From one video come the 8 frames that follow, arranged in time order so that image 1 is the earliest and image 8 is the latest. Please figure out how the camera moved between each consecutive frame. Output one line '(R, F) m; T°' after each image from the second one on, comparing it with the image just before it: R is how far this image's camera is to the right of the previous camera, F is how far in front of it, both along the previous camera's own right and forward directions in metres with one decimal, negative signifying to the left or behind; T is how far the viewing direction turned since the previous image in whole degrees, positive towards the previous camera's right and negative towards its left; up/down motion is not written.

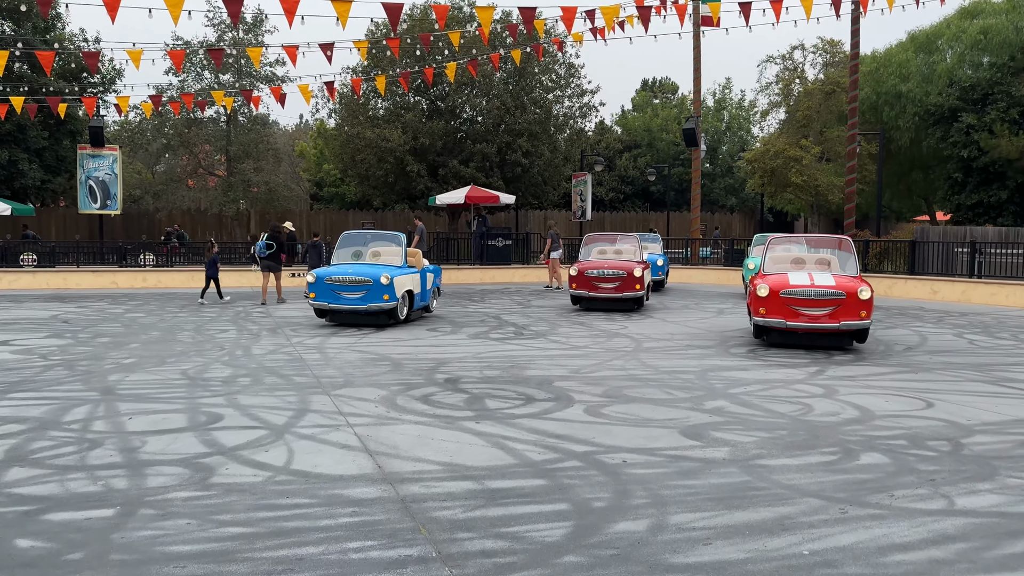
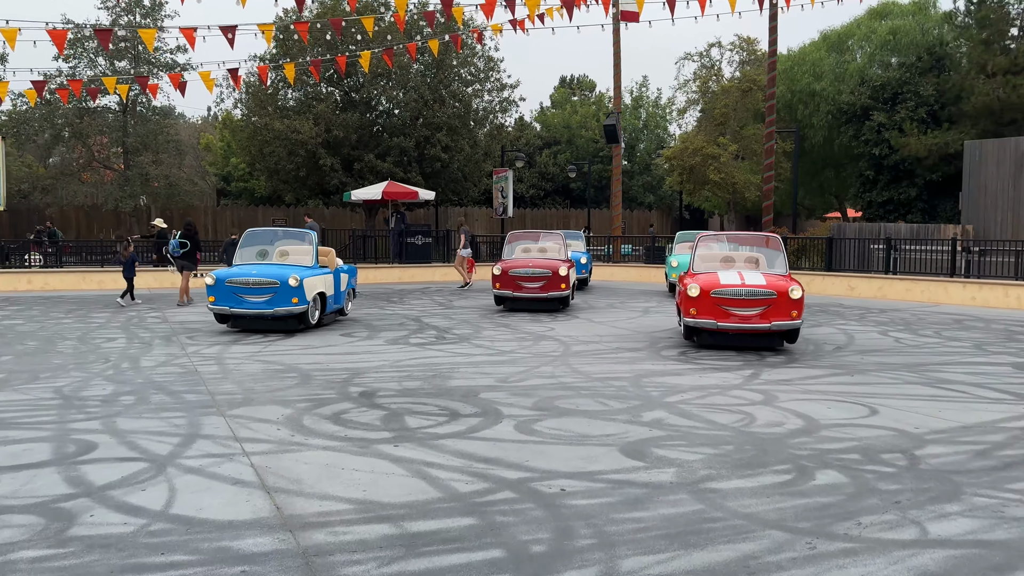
(0.0, +0.8) m; +5°
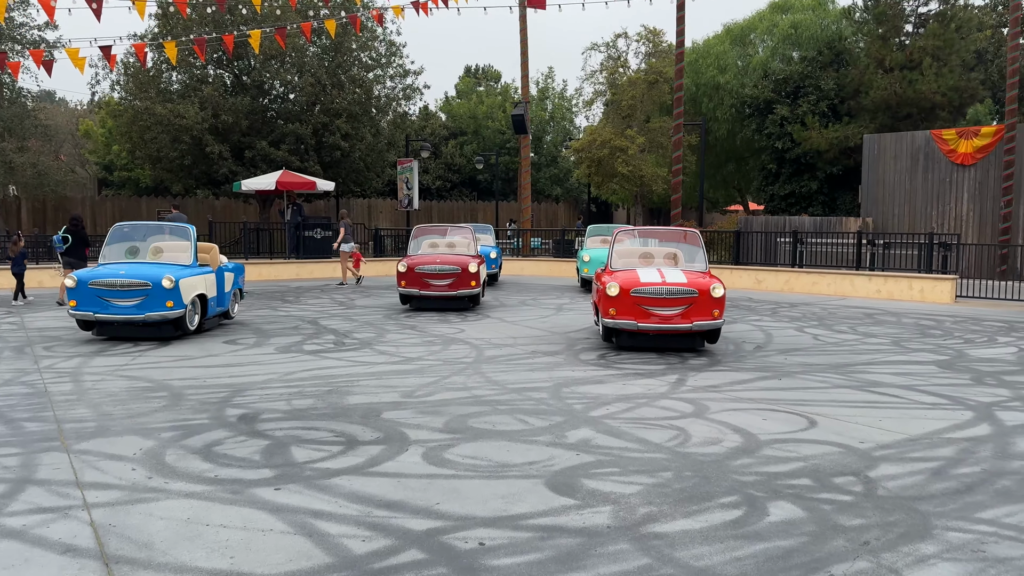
(0.0, +1.0) m; +6°
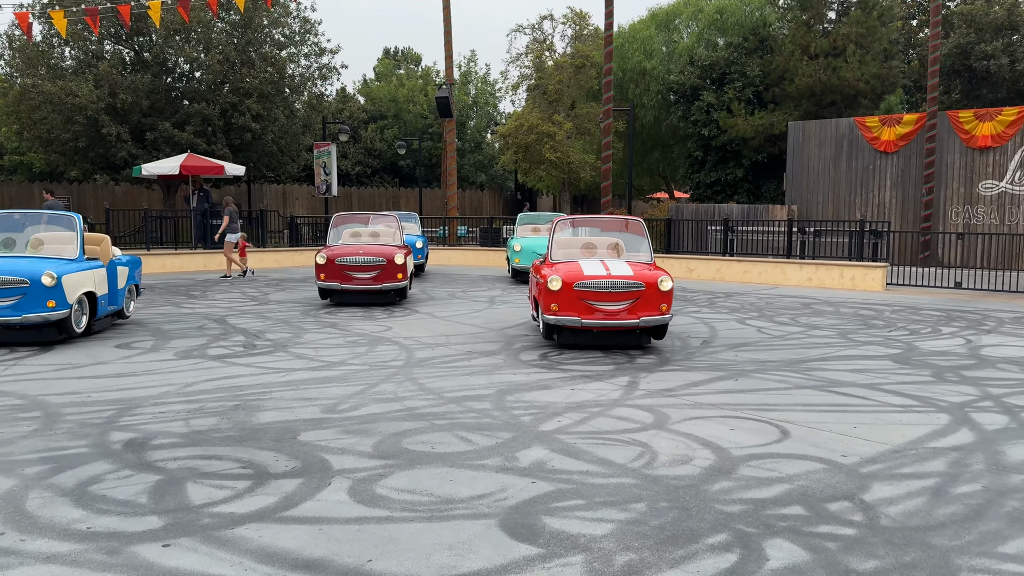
(-0.1, +1.0) m; +5°
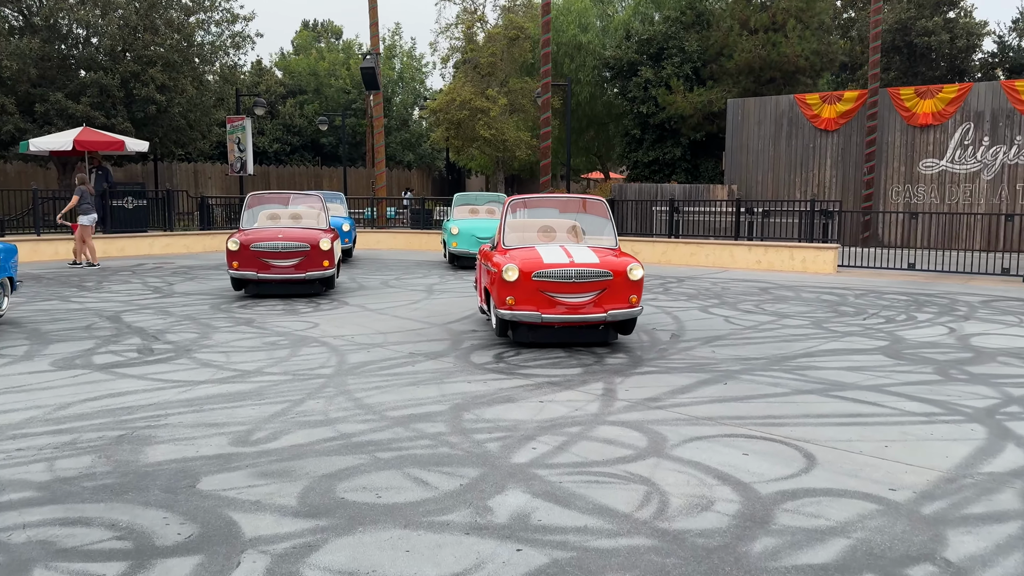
(-0.2, +1.4) m; +5°
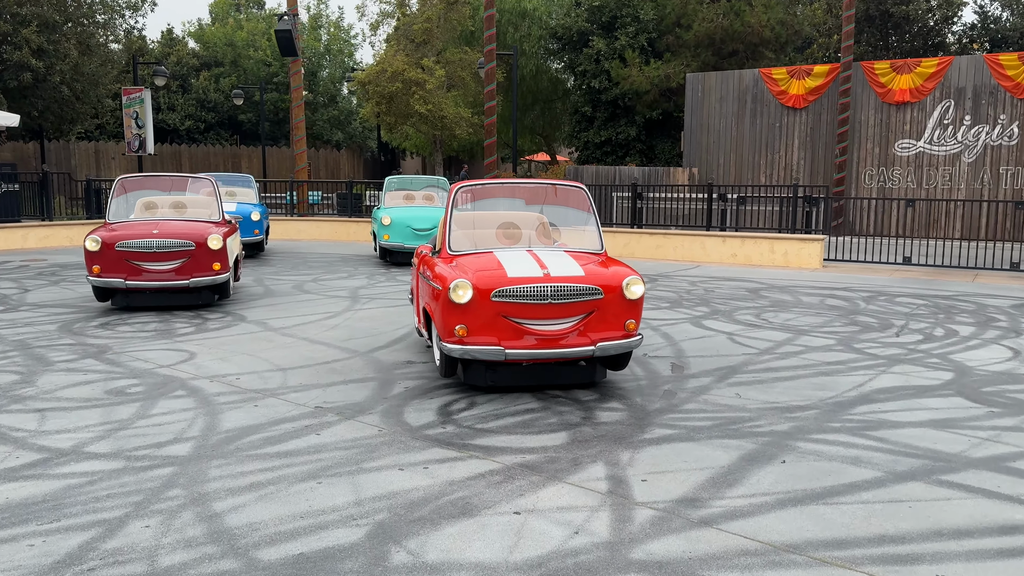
(-0.1, +2.6) m; +4°
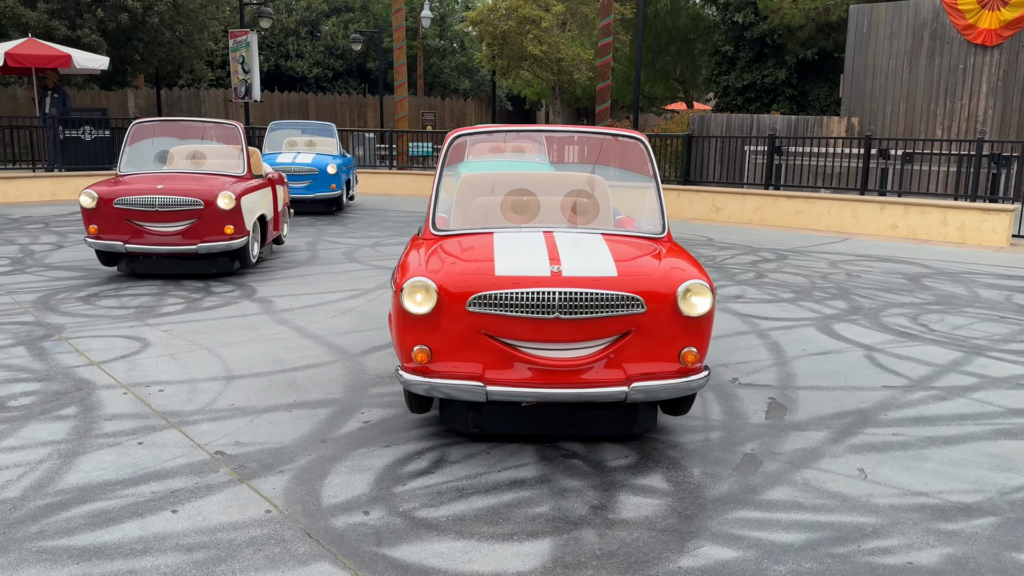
(+0.7, +2.2) m; -10°
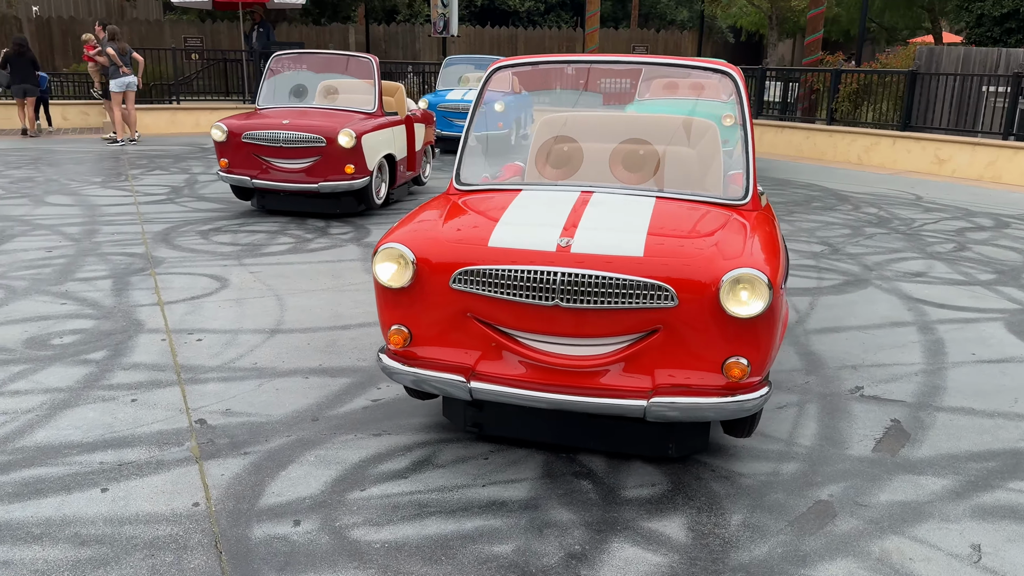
(+0.8, +0.9) m; -15°
